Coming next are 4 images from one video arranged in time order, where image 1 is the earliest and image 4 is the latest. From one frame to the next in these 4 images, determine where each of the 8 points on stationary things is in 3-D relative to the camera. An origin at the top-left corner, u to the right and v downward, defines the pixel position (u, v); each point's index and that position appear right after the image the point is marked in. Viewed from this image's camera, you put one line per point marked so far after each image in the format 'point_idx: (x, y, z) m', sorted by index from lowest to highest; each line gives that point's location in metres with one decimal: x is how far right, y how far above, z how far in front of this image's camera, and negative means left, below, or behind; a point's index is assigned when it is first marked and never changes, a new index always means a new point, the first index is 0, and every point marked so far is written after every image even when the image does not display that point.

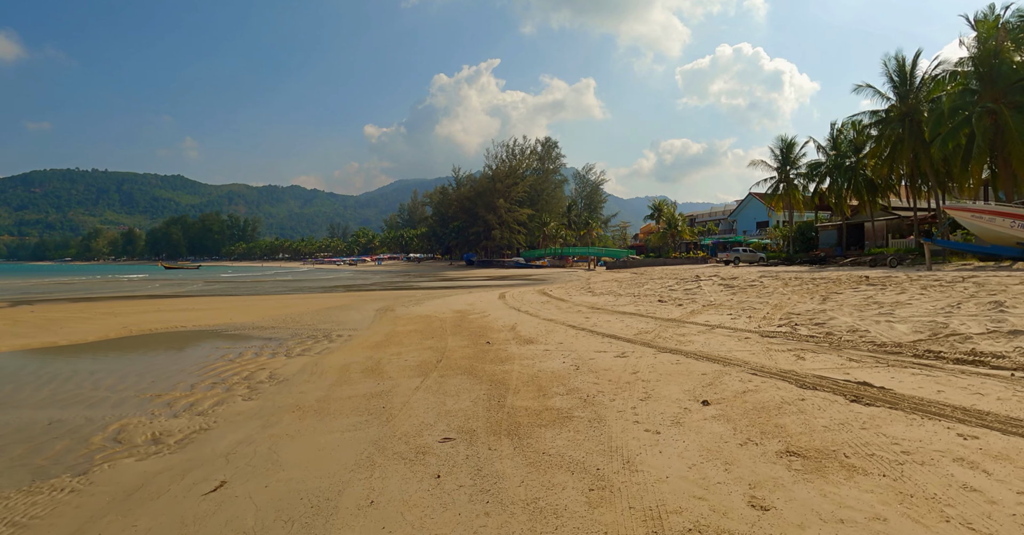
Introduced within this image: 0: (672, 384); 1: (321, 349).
0: (+1.9, -1.4, +6.8) m
1: (-4.2, -1.8, +12.8) m
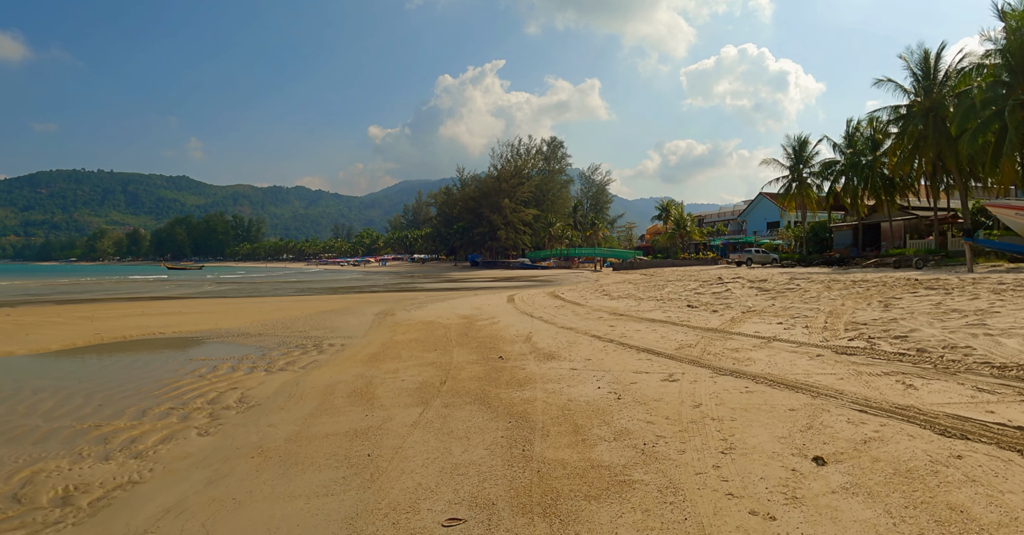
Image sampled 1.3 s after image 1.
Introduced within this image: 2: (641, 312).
0: (+2.2, -1.4, +5.0) m
1: (-3.9, -1.8, +11.1) m
2: (+3.2, -1.1, +14.2) m
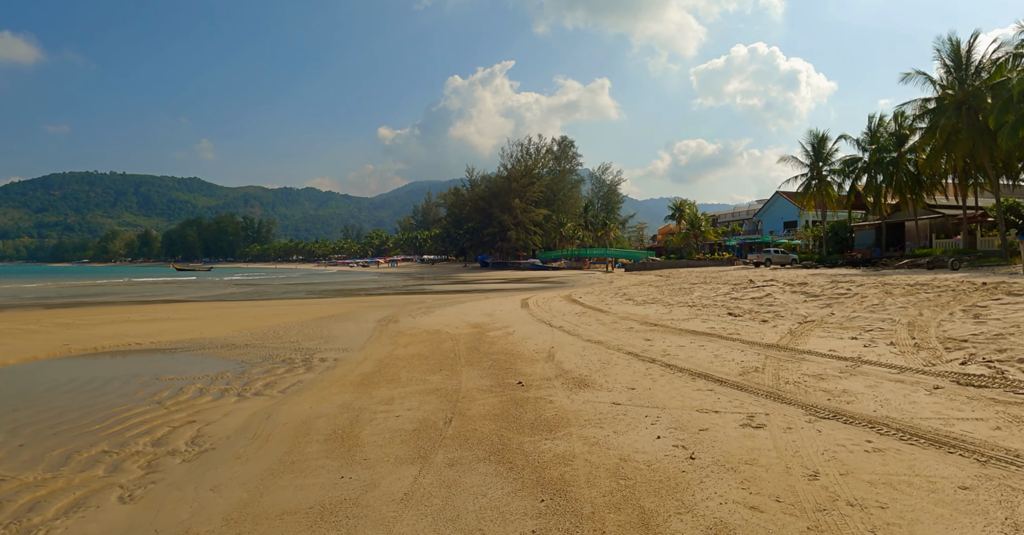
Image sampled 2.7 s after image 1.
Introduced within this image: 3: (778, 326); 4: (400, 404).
0: (+2.4, -1.5, +3.2) m
1: (-3.6, -1.9, +9.4) m
2: (+3.6, -1.2, +12.4) m
3: (+5.0, -1.1, +10.8) m
4: (-1.4, -1.7, +7.0) m
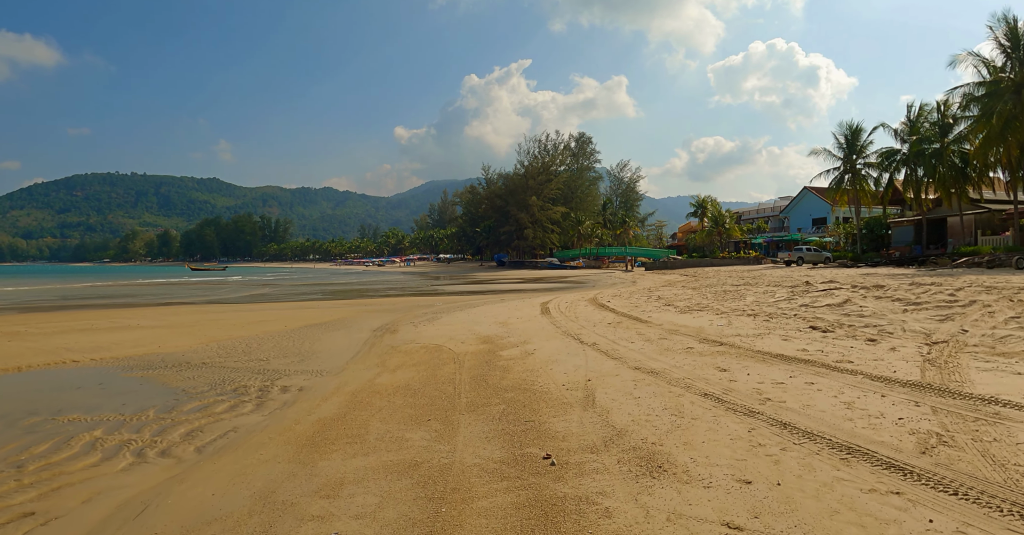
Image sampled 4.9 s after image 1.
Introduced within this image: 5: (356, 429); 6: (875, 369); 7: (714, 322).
0: (+2.4, -1.5, +0.3) m
1: (-3.4, -1.9, +6.6) m
2: (+3.9, -1.2, +9.4) m
3: (+5.3, -1.1, +7.9) m
4: (-1.2, -1.7, +4.2) m
5: (-1.6, -1.7, +6.1) m
6: (+4.4, -1.2, +6.9) m
7: (+4.3, -1.1, +12.1) m
